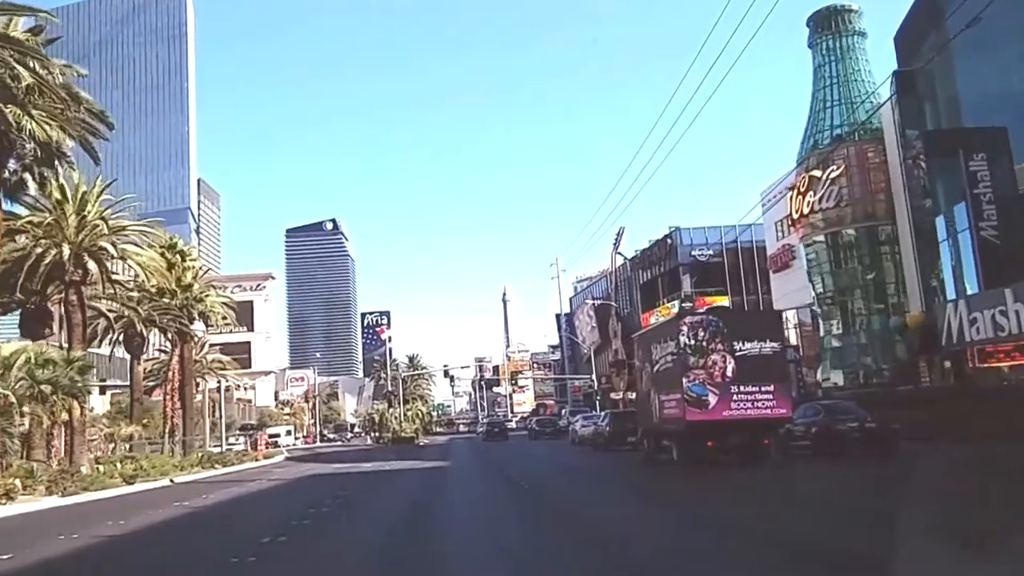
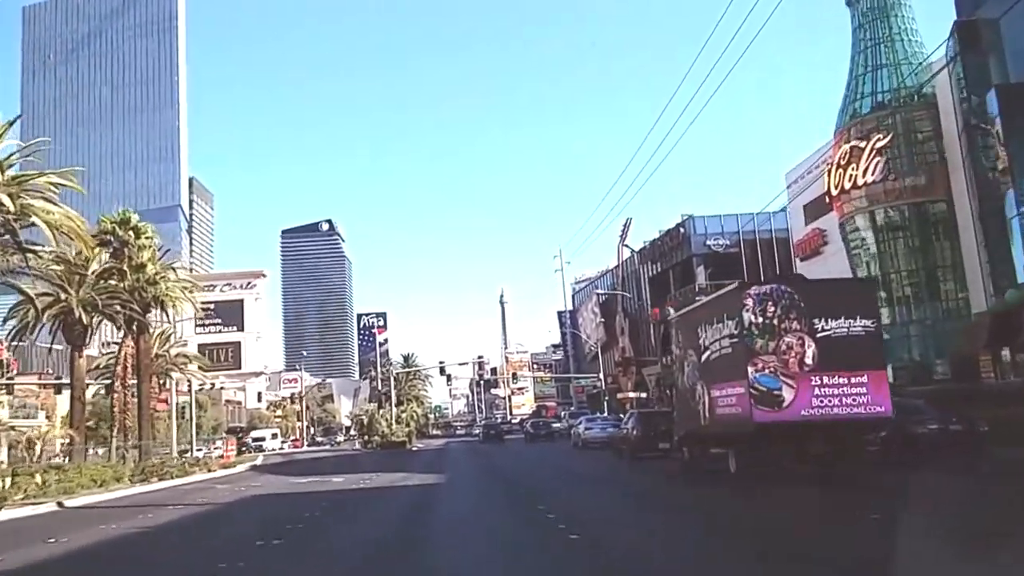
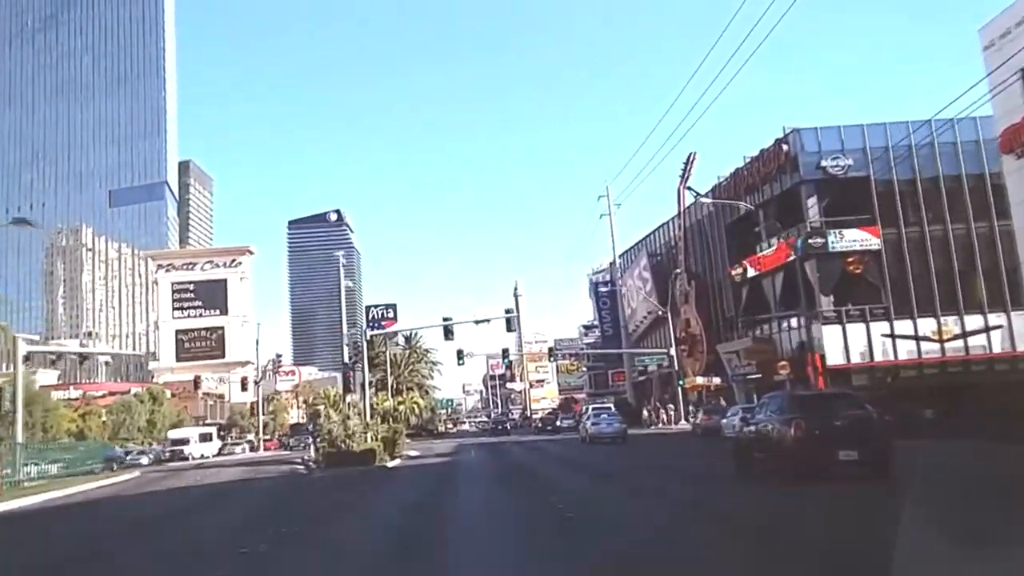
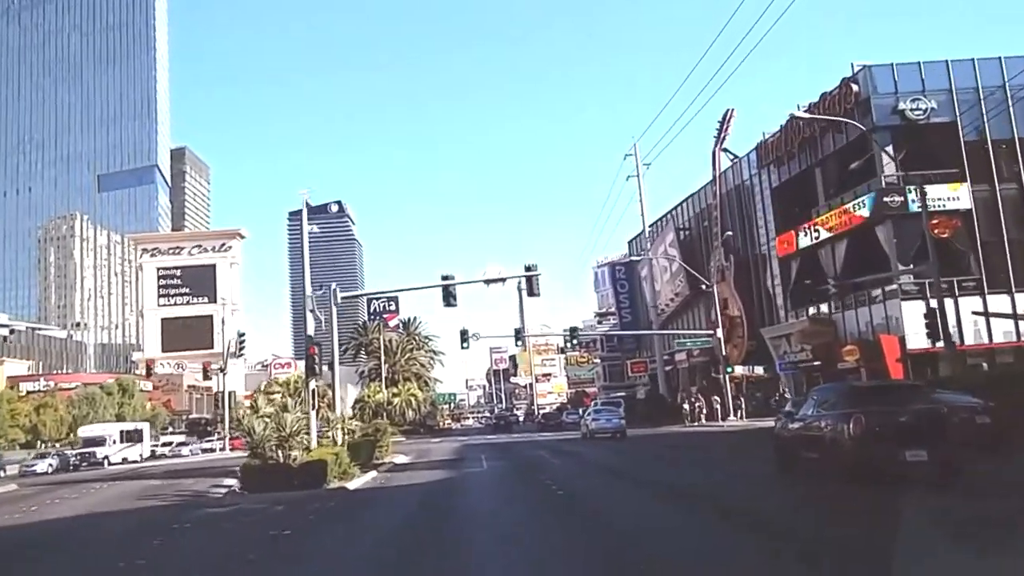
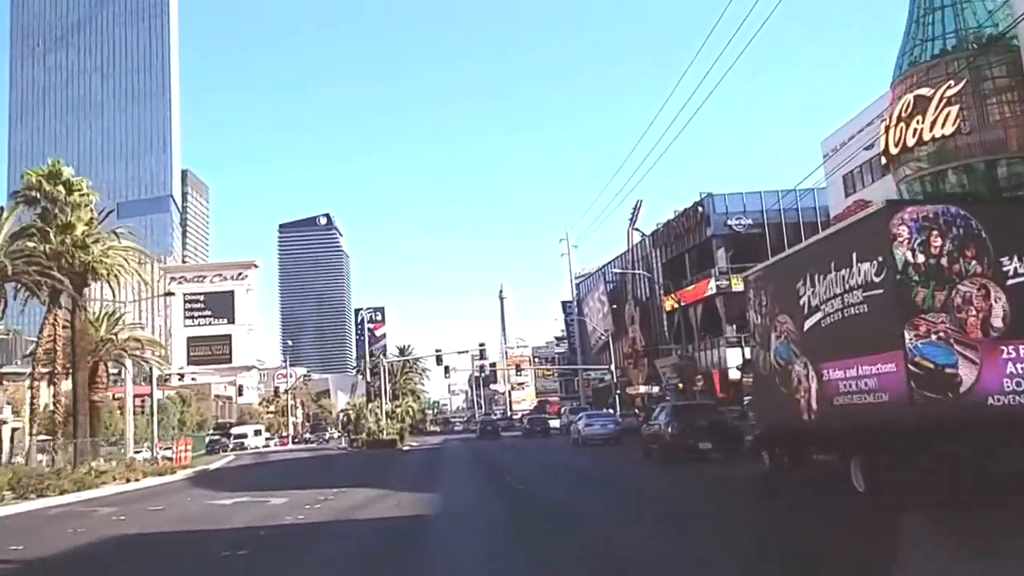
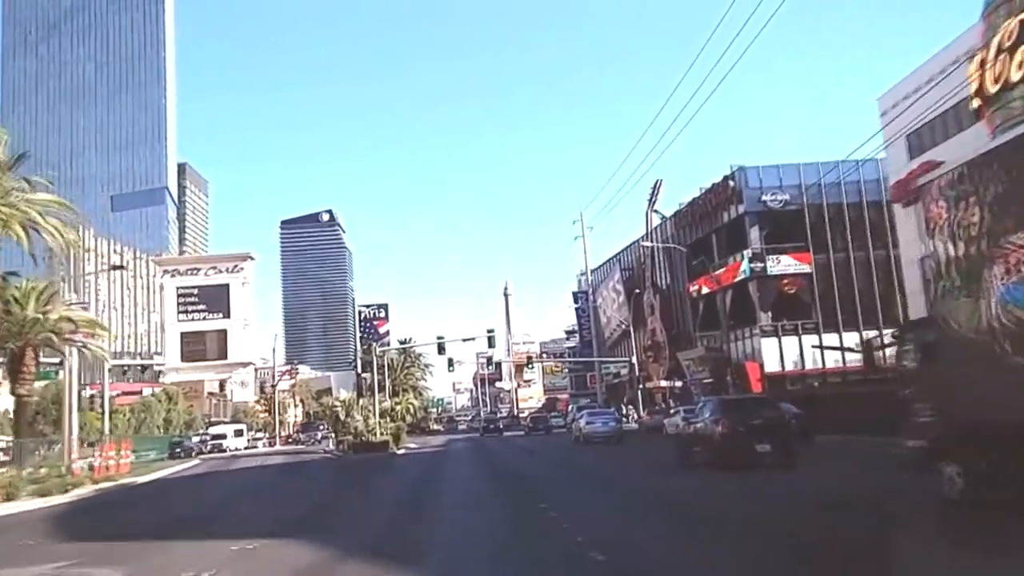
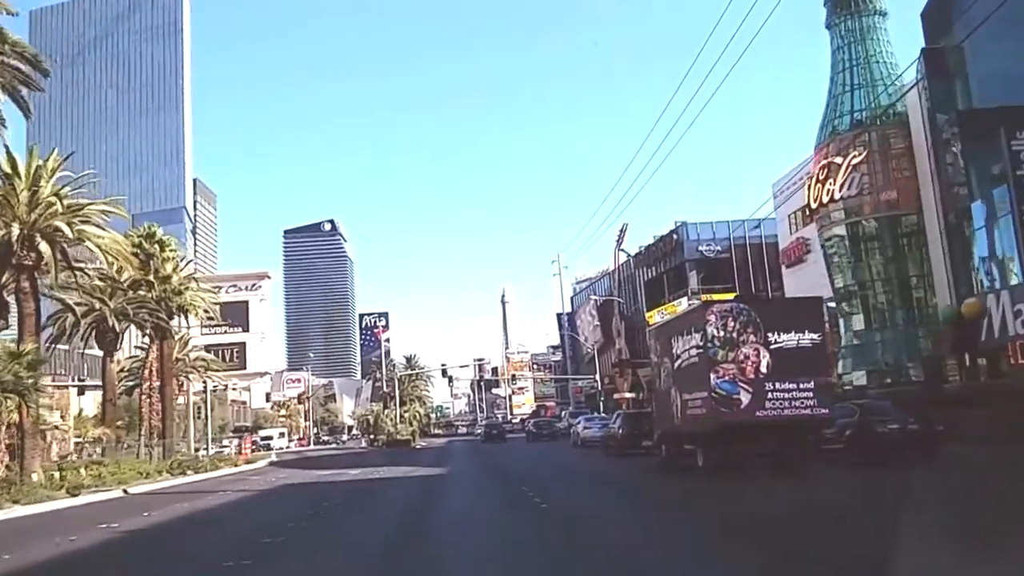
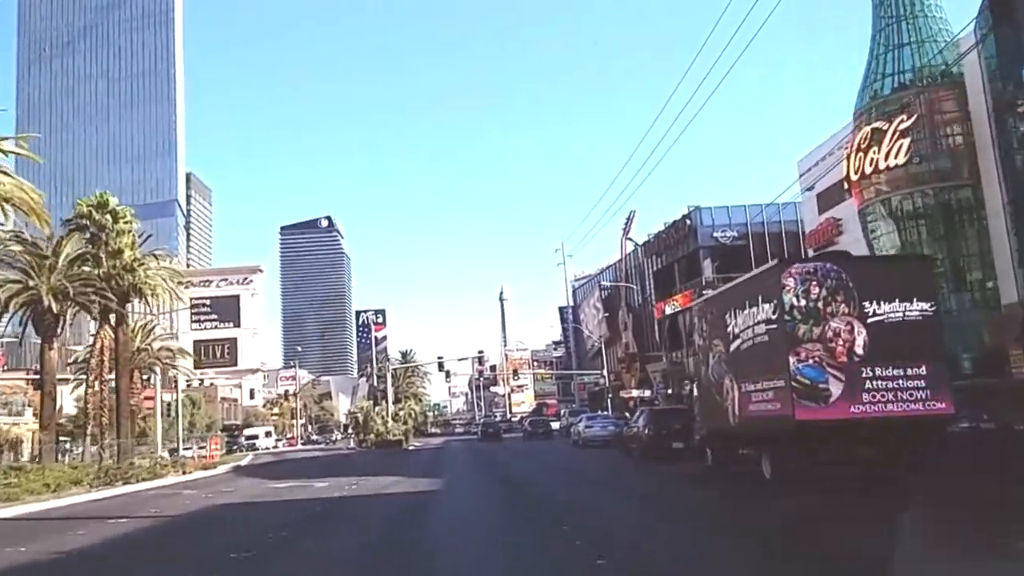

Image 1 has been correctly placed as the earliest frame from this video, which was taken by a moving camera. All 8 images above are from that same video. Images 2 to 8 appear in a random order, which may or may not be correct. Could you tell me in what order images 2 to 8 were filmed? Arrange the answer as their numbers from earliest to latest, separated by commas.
7, 2, 8, 5, 6, 3, 4
